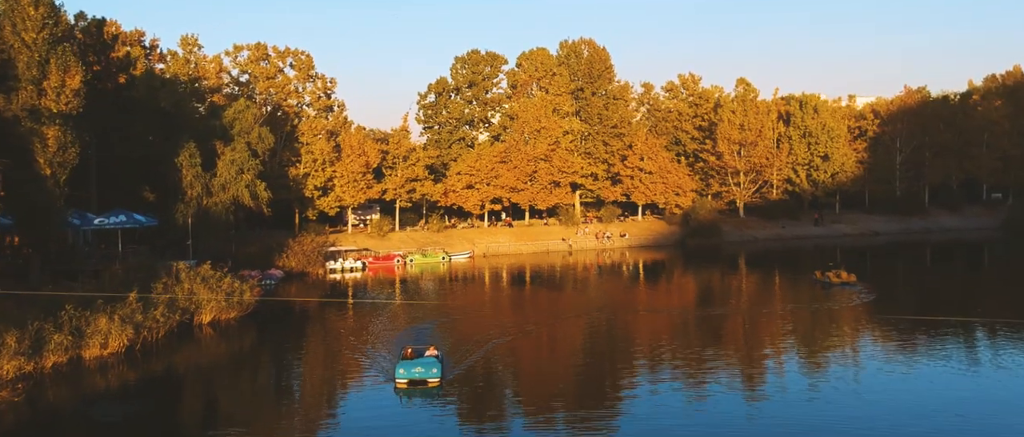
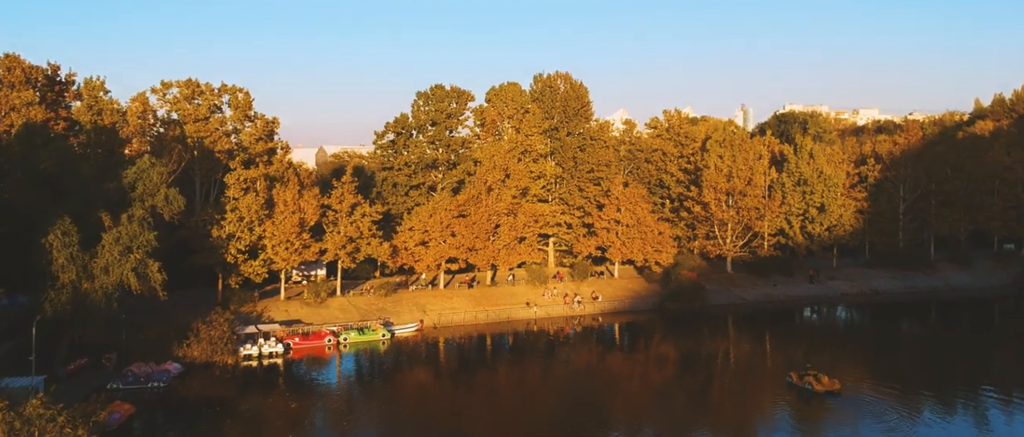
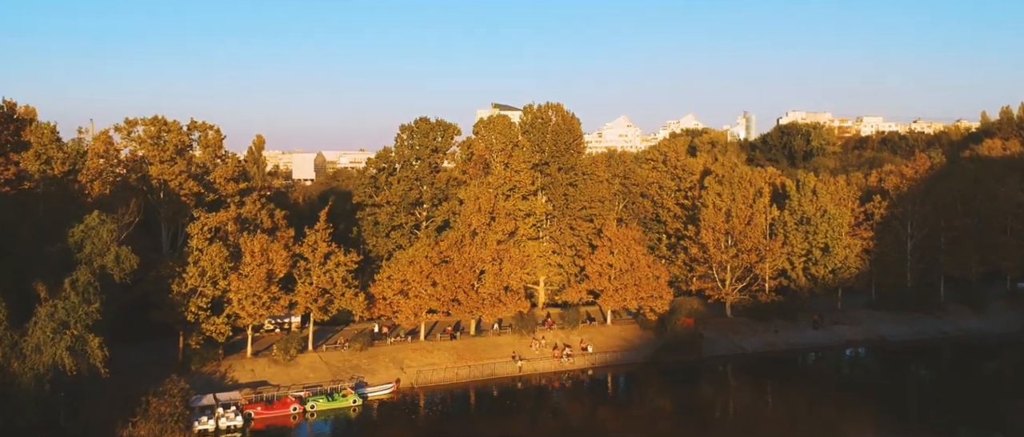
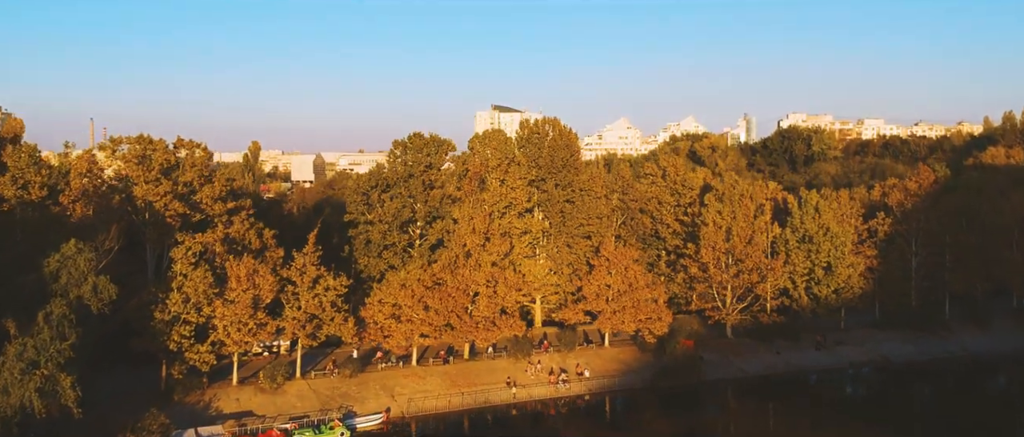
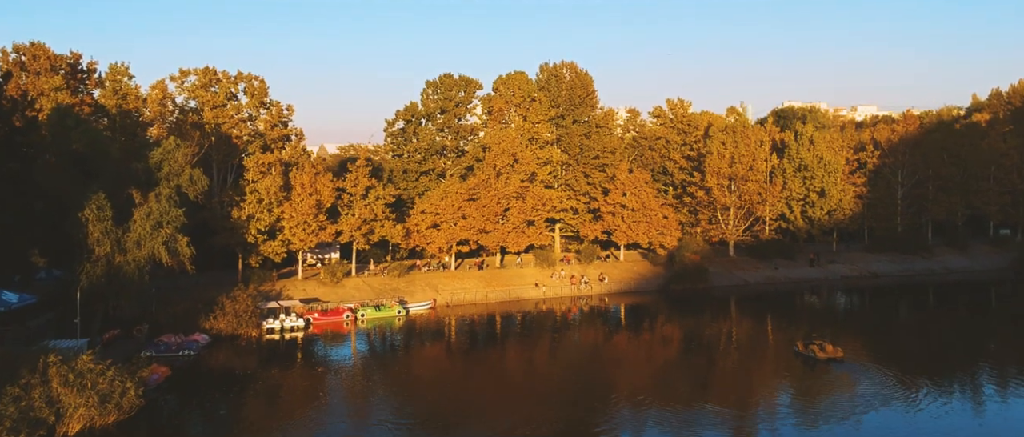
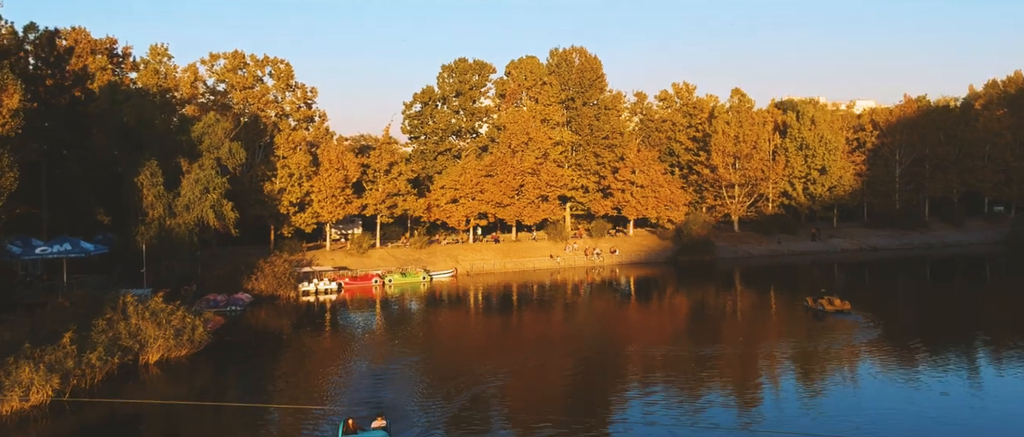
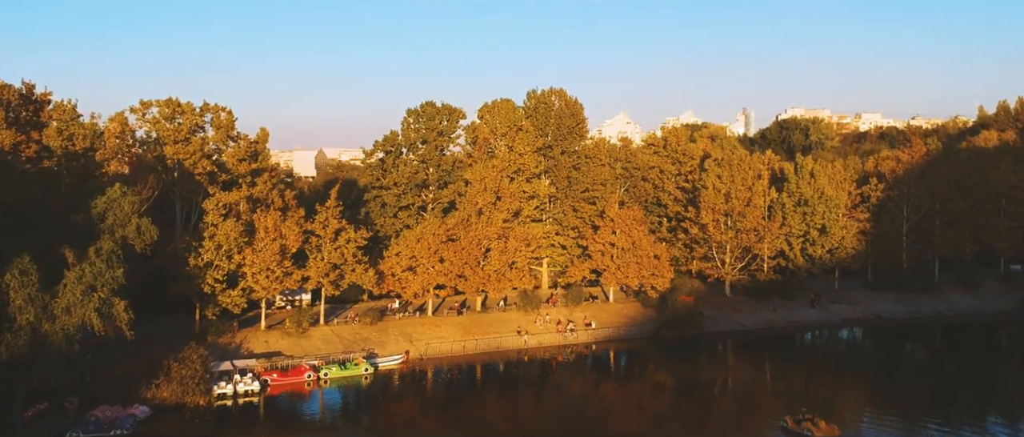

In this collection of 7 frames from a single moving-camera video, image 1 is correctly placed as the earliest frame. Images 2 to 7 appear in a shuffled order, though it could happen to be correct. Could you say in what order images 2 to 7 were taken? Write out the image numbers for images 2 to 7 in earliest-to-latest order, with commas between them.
6, 5, 2, 7, 3, 4
